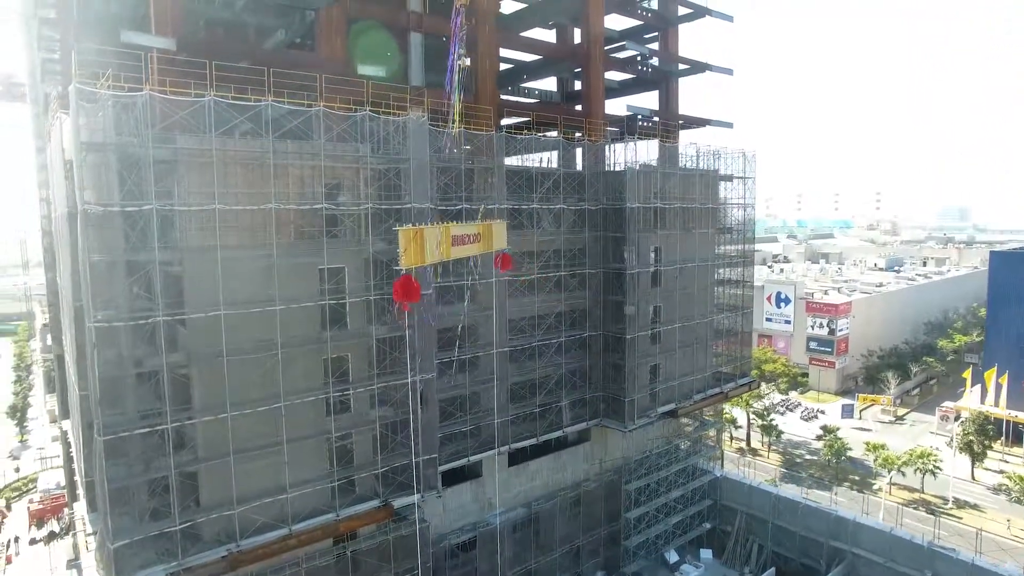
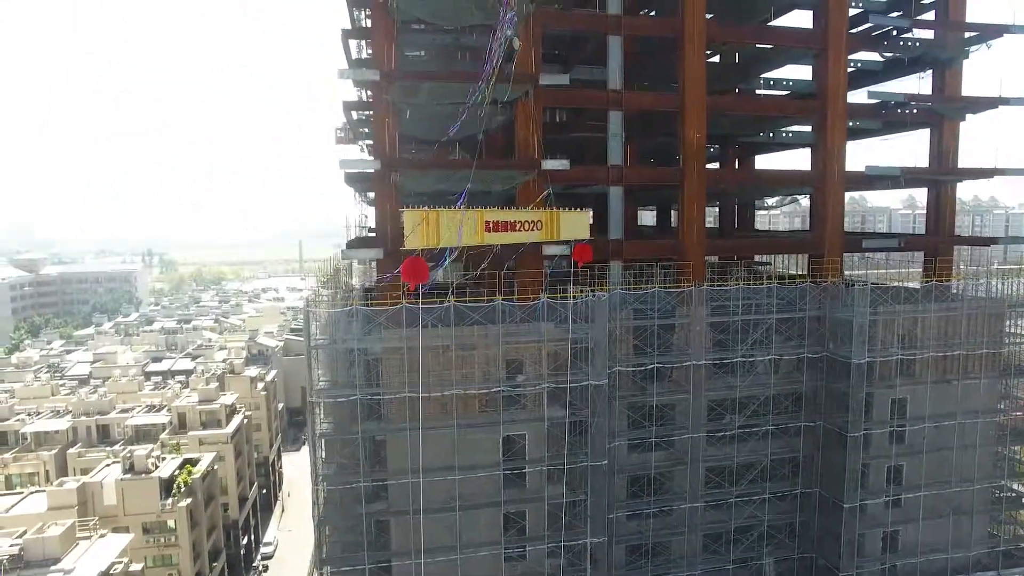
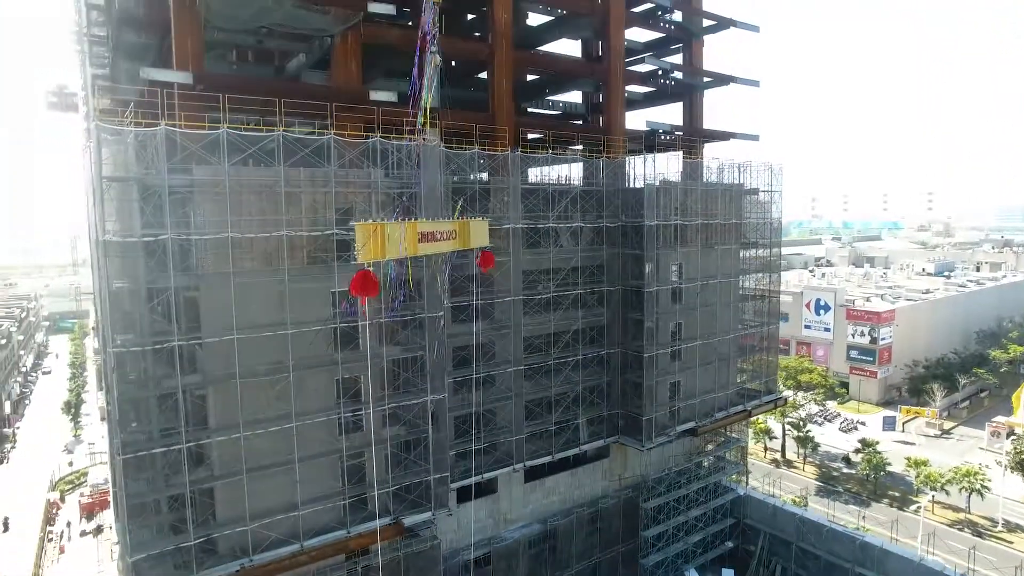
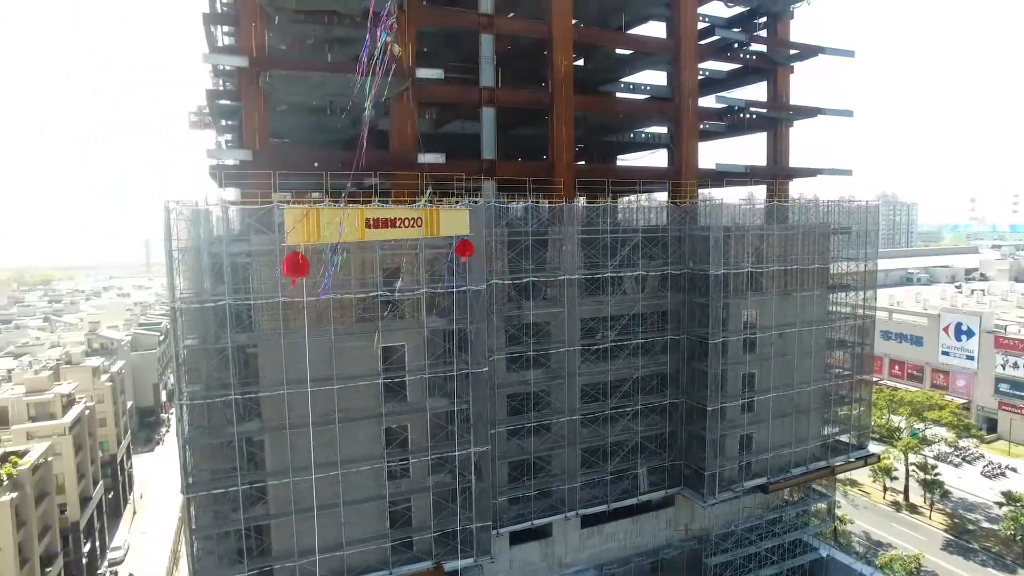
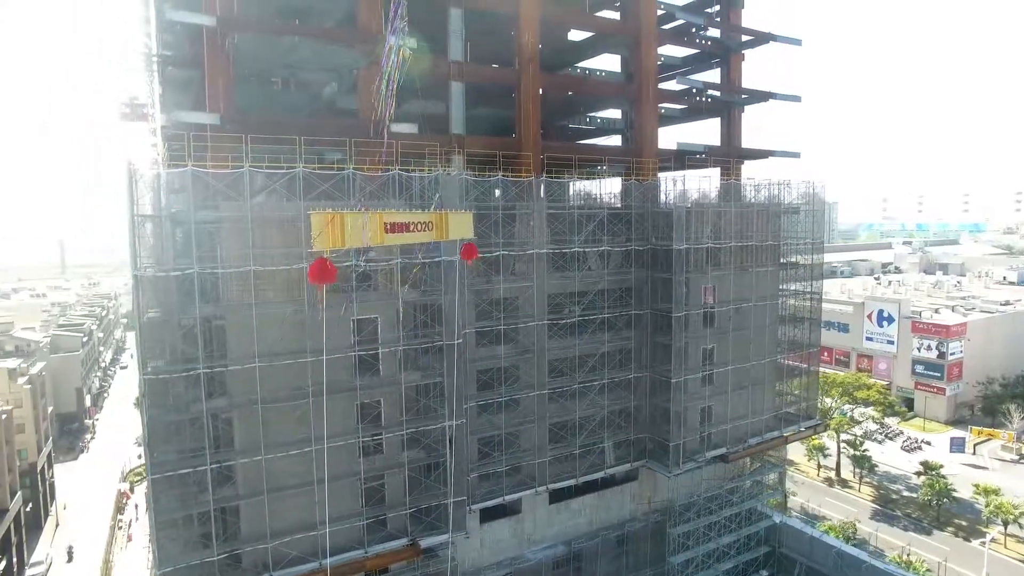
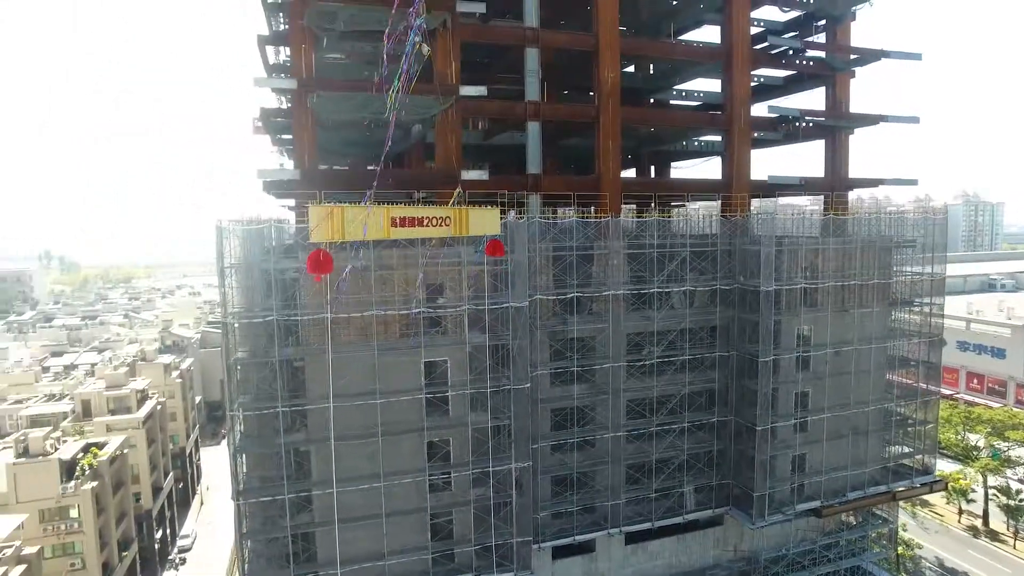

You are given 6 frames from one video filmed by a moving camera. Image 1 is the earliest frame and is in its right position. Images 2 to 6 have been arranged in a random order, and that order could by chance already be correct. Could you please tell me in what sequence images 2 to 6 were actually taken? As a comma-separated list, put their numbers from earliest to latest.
3, 5, 4, 6, 2
